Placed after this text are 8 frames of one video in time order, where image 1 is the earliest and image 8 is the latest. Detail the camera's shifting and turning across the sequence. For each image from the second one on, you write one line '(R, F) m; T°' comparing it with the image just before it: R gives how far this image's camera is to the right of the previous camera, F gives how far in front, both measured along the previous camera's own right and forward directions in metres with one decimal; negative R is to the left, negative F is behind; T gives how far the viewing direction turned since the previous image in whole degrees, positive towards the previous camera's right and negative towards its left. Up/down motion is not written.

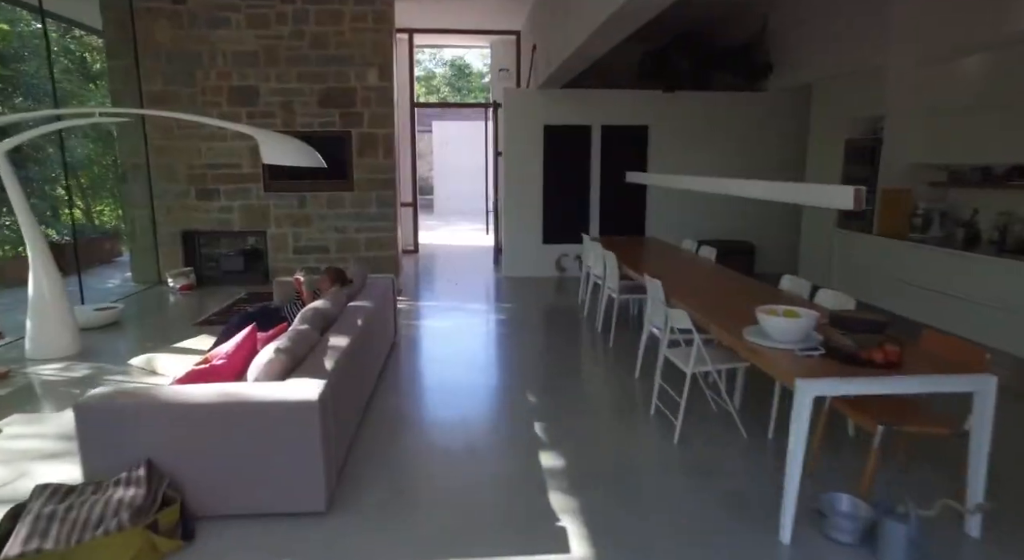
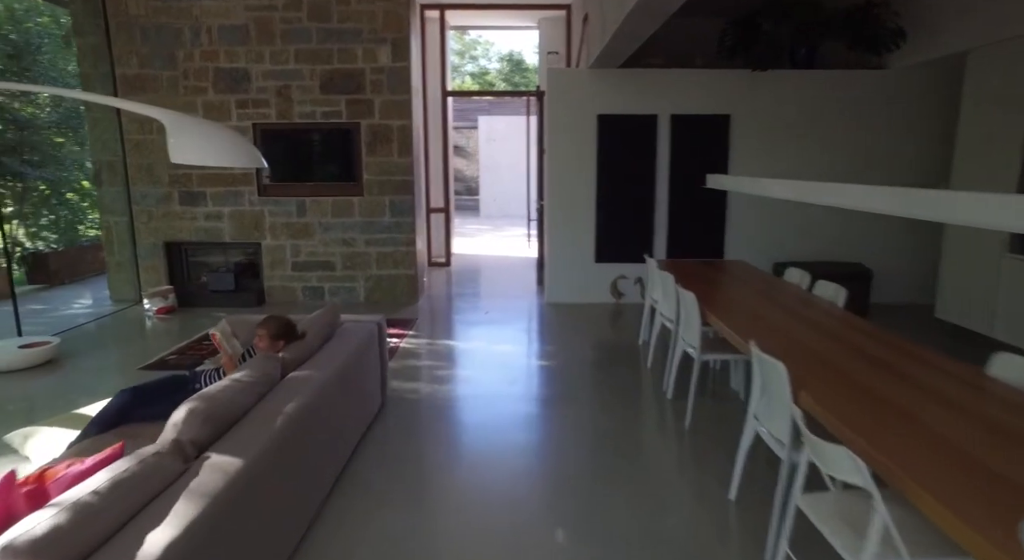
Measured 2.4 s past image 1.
(+0.1, +1.1) m; -5°
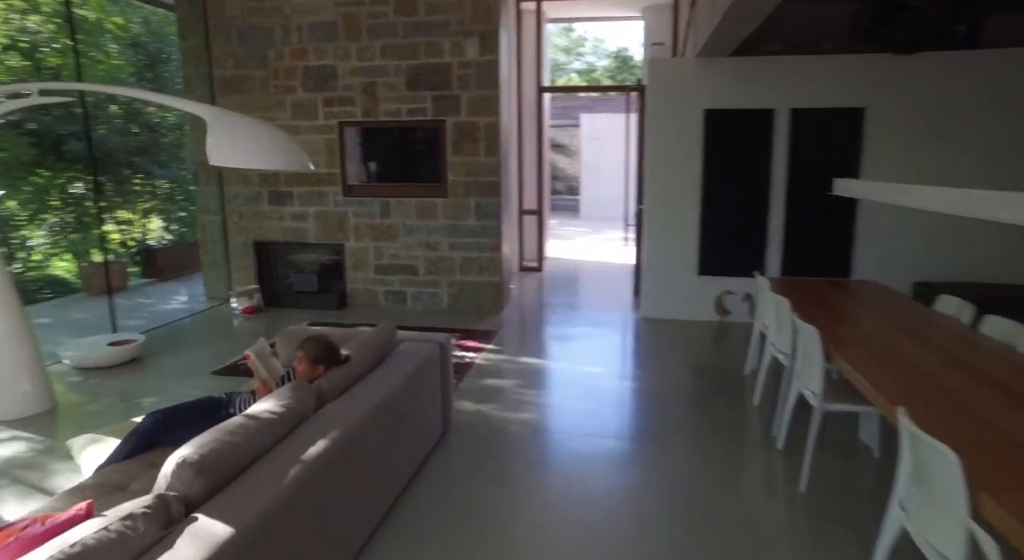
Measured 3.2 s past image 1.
(+0.1, +0.4) m; -10°
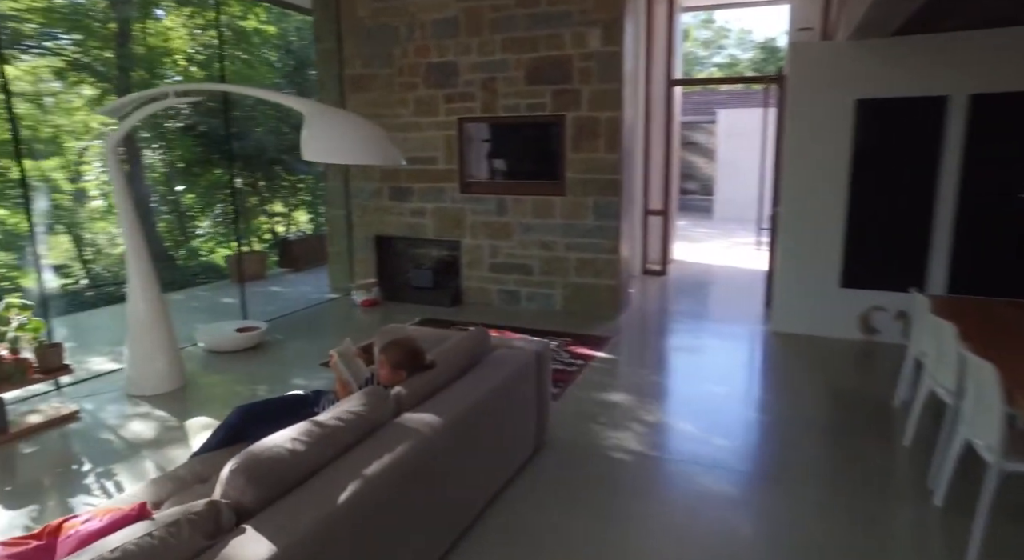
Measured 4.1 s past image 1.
(+0.1, +0.2) m; -12°
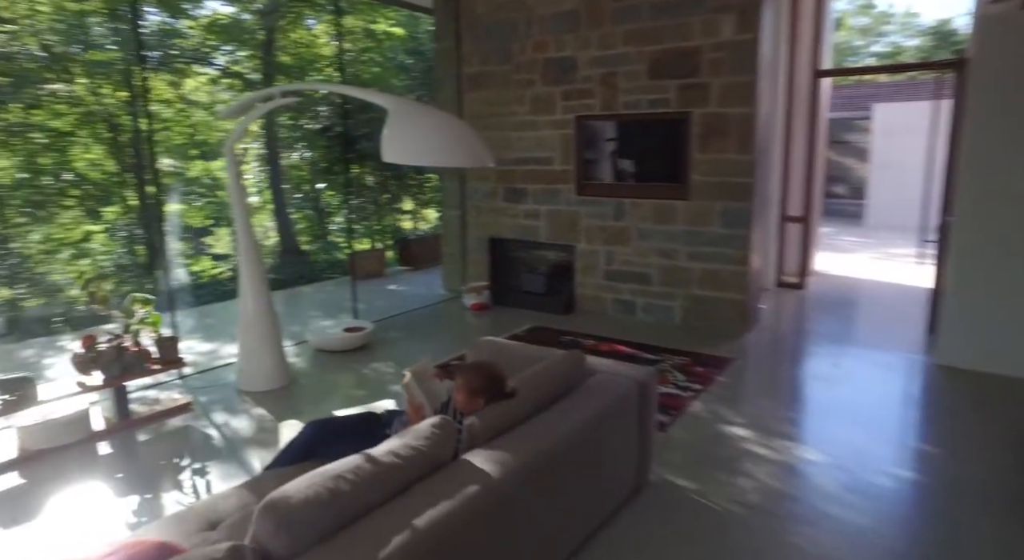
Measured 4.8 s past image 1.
(+0.1, +0.3) m; -12°
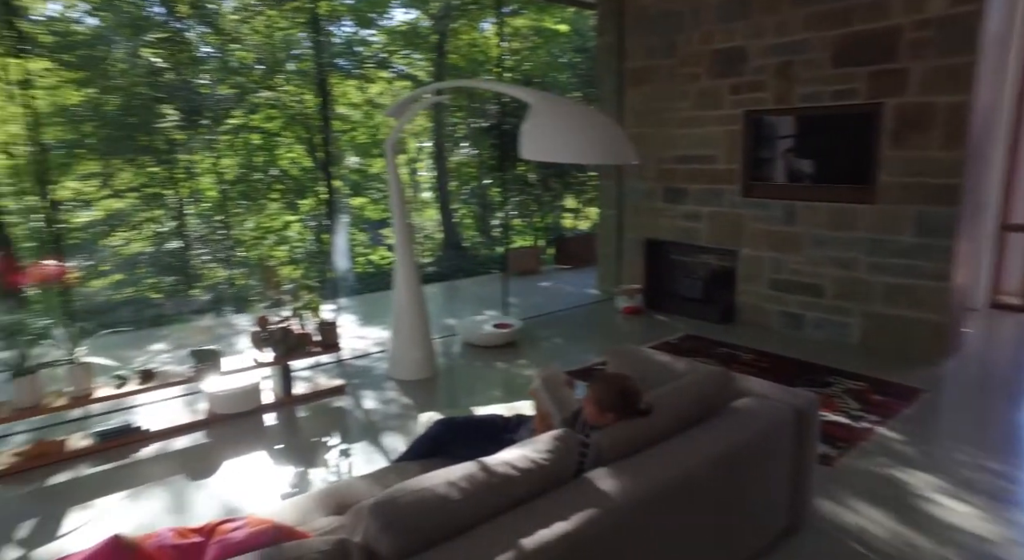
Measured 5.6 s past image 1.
(+0.1, +0.1) m; -15°
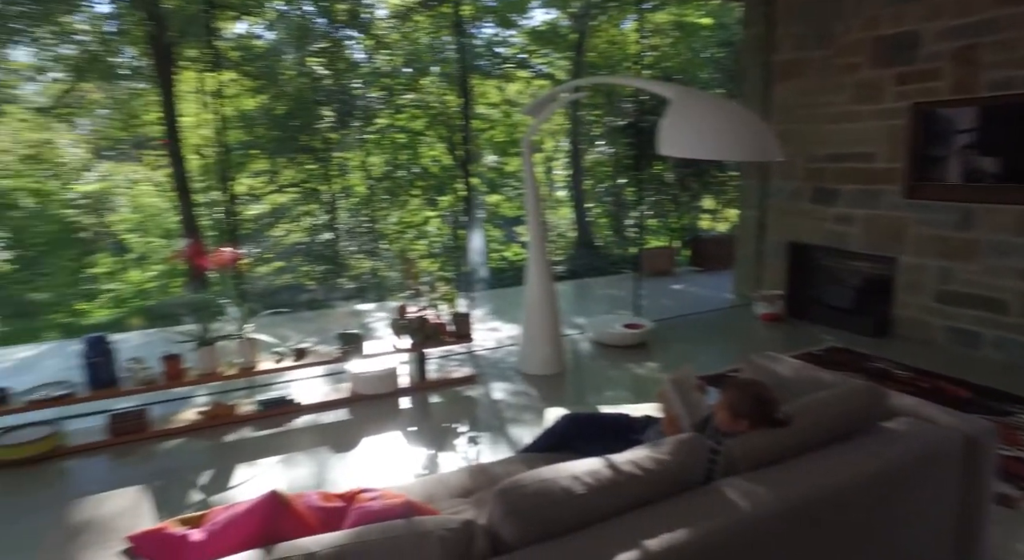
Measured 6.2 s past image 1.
(0.0, 0.0) m; -12°
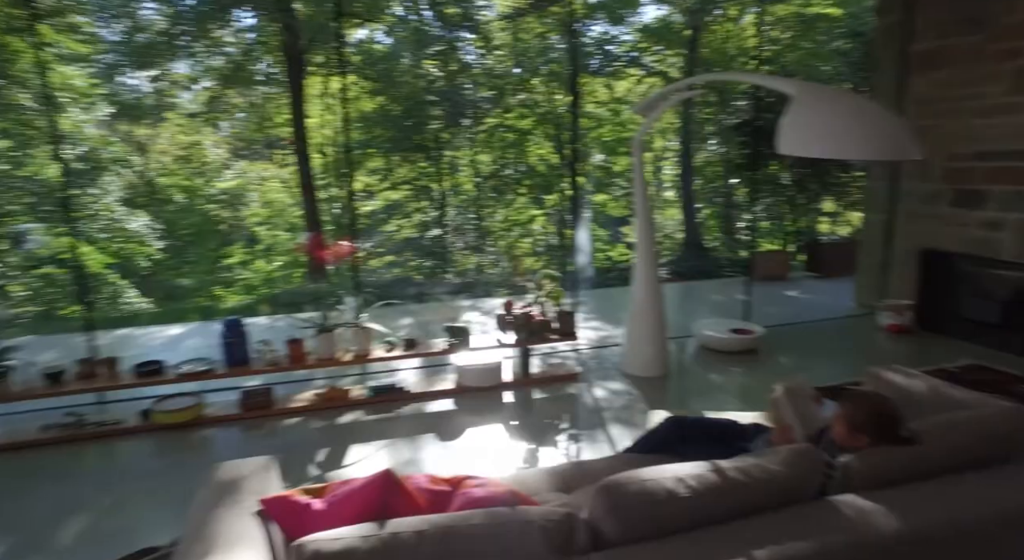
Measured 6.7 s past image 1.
(0.0, 0.0) m; -10°
